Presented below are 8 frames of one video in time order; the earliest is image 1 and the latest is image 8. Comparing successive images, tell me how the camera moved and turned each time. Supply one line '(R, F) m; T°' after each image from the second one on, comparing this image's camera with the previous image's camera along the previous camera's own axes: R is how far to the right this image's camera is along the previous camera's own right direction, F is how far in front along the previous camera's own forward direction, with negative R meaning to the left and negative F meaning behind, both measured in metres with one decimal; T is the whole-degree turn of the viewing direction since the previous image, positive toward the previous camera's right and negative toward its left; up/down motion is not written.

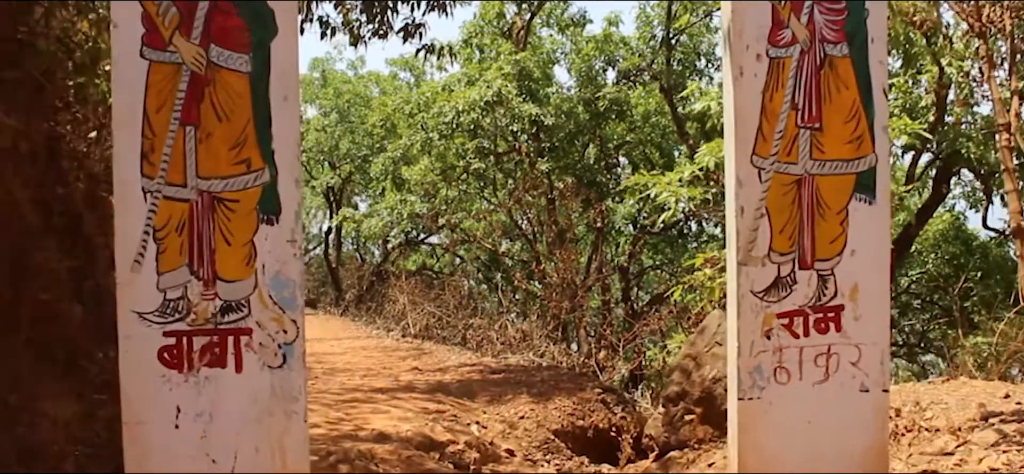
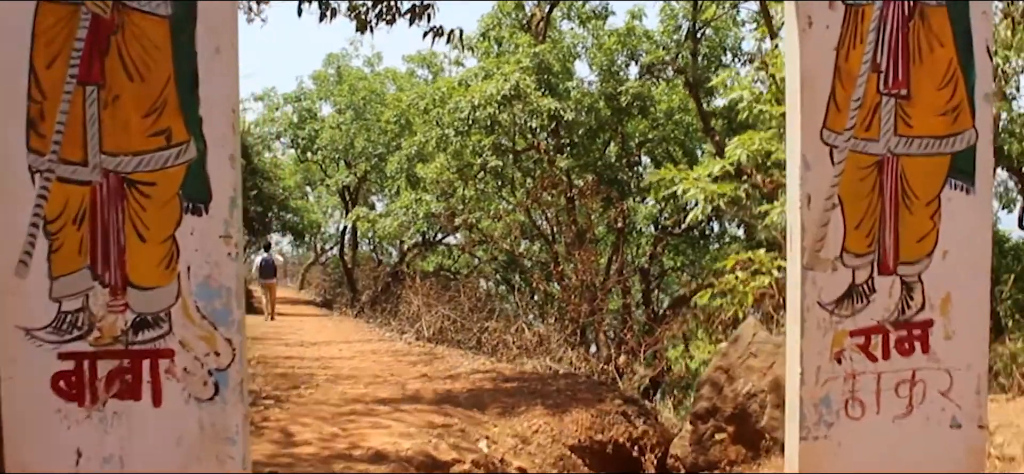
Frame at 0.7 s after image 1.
(0.0, +0.6) m; -1°
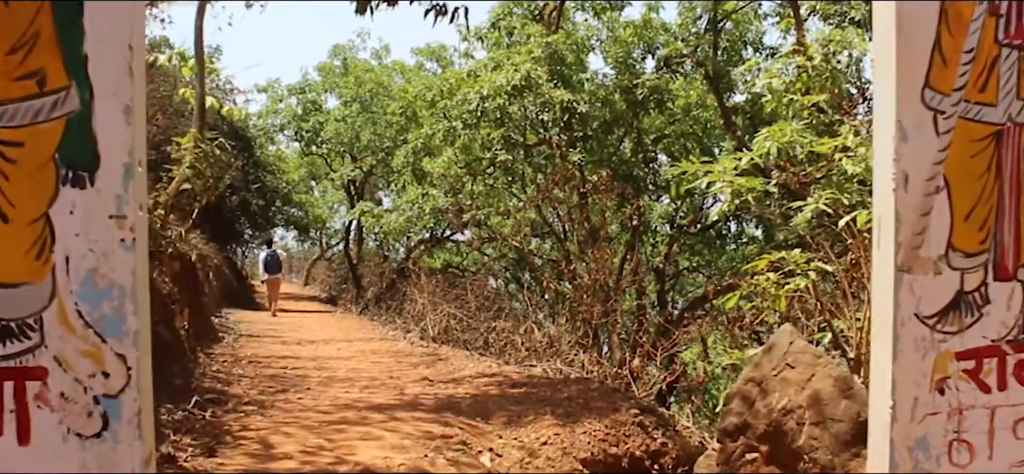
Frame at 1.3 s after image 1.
(0.0, +0.5) m; 0°
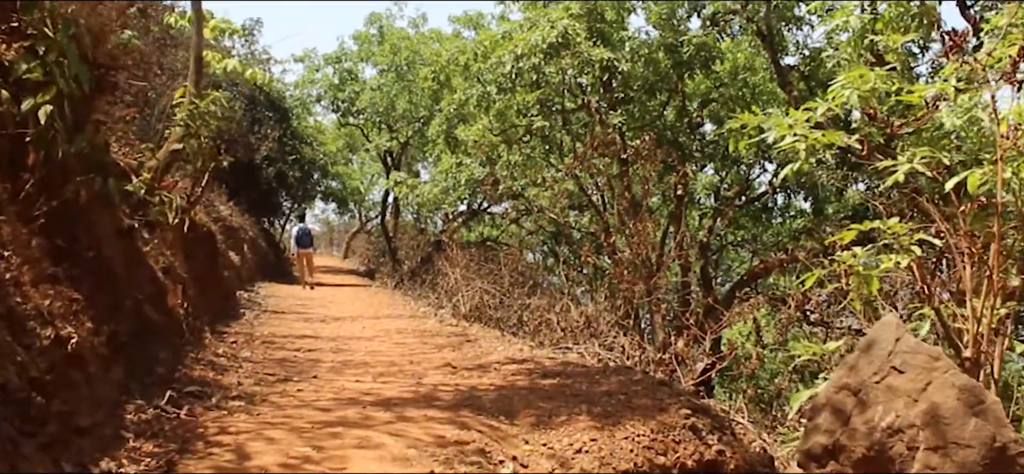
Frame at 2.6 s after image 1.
(0.0, +0.9) m; -1°
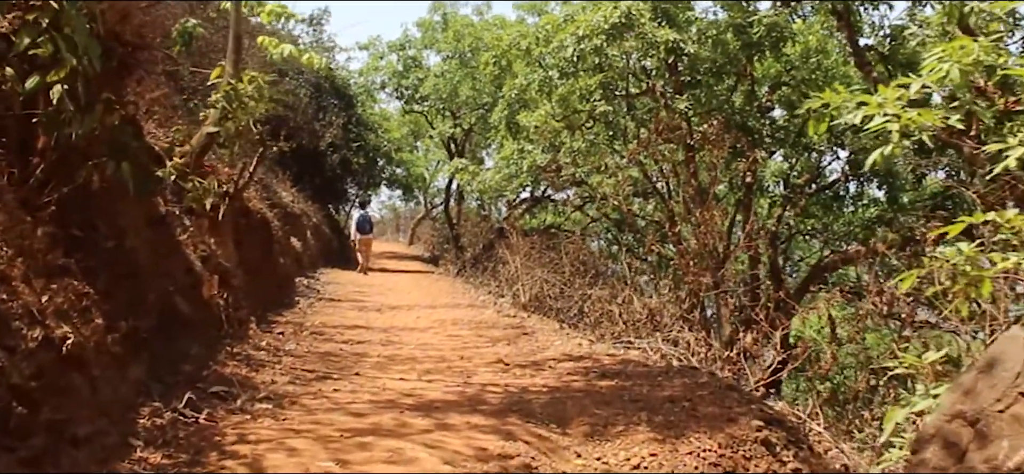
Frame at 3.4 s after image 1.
(0.0, +0.5) m; -2°
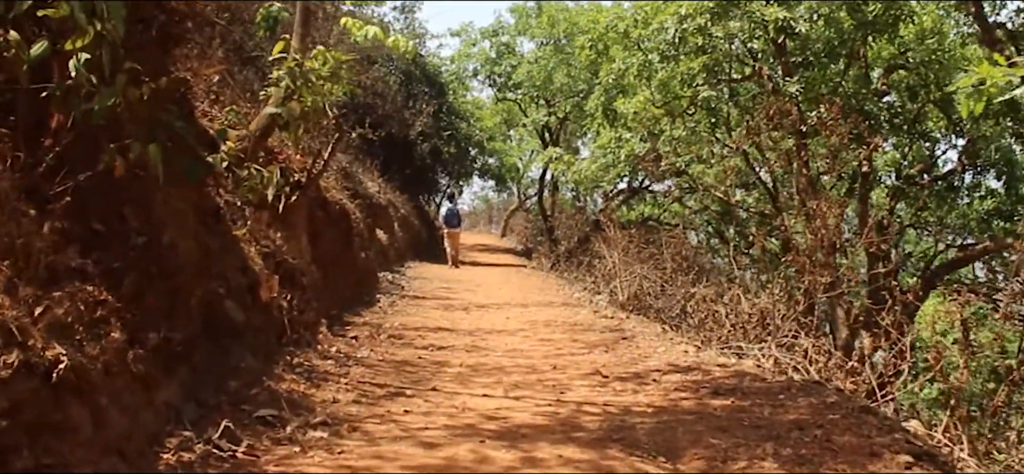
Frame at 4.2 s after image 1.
(0.0, +0.8) m; -3°
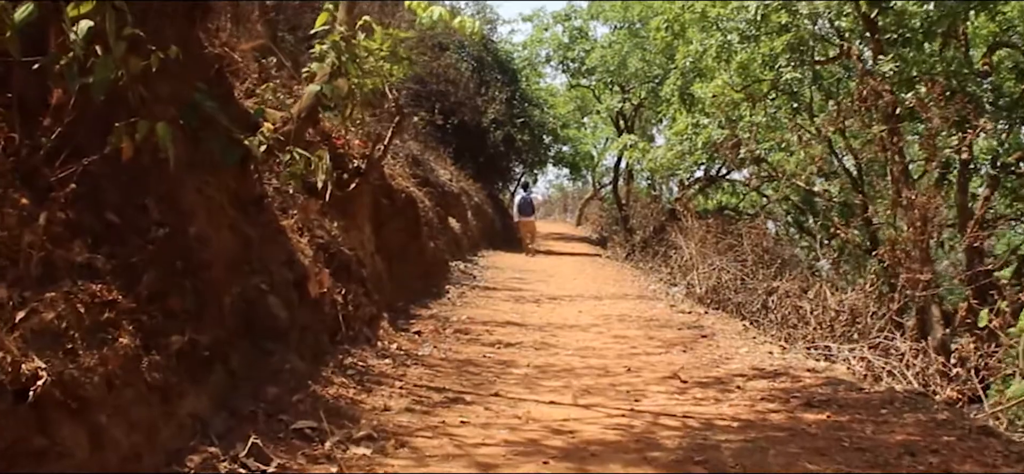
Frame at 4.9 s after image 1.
(0.0, +0.5) m; -3°
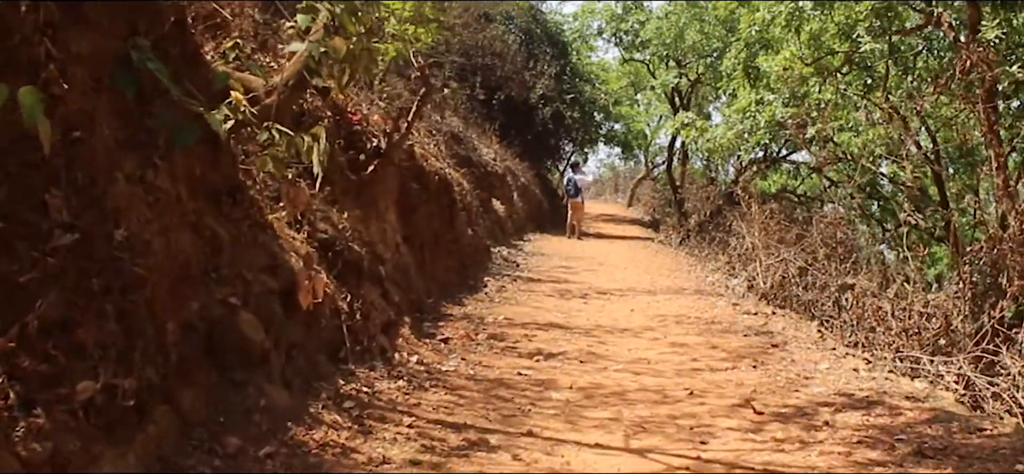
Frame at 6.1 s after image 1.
(0.0, +1.1) m; -2°
